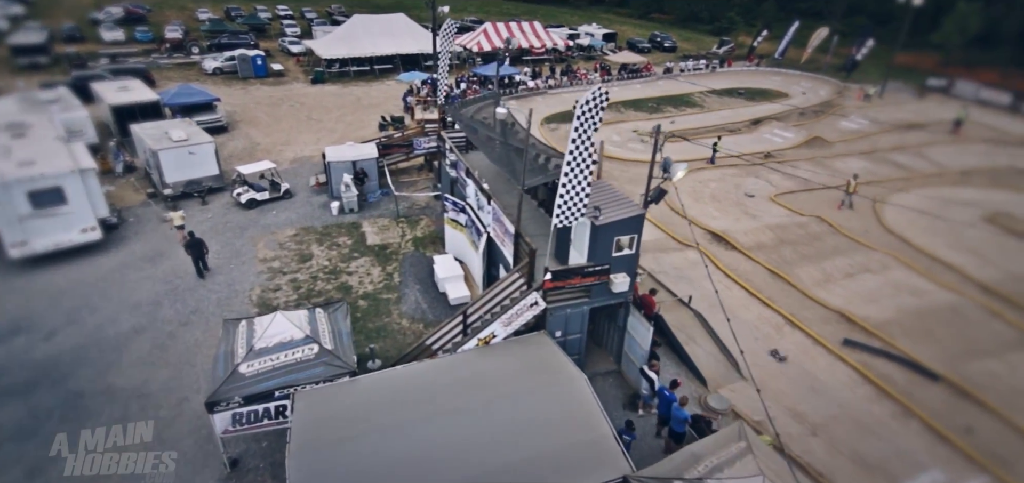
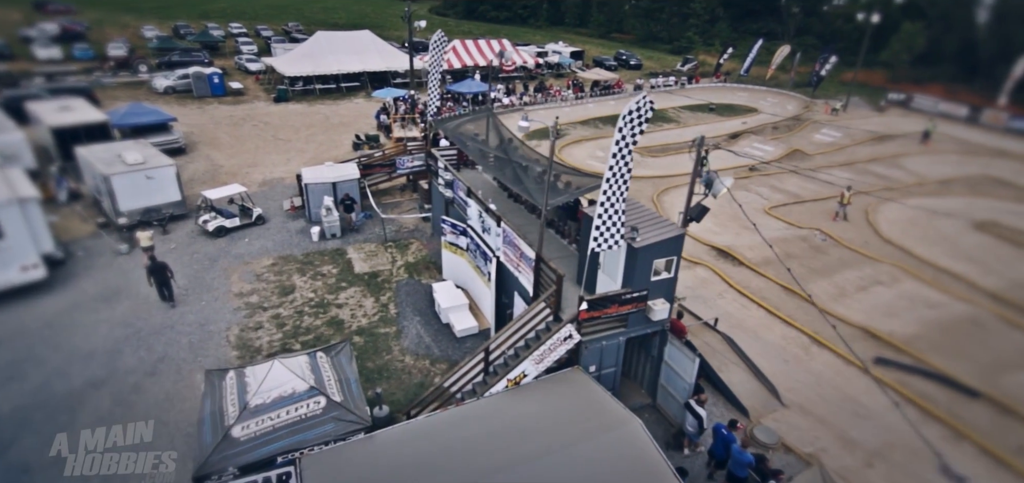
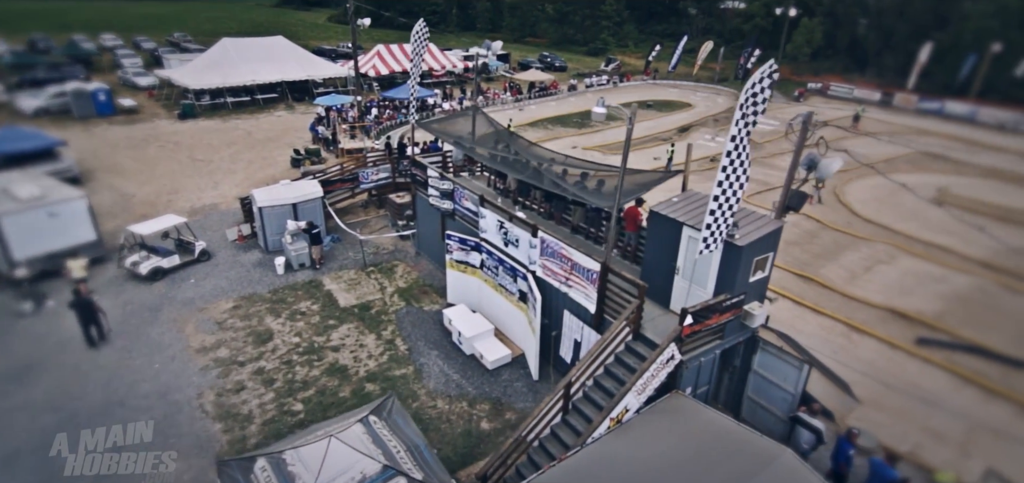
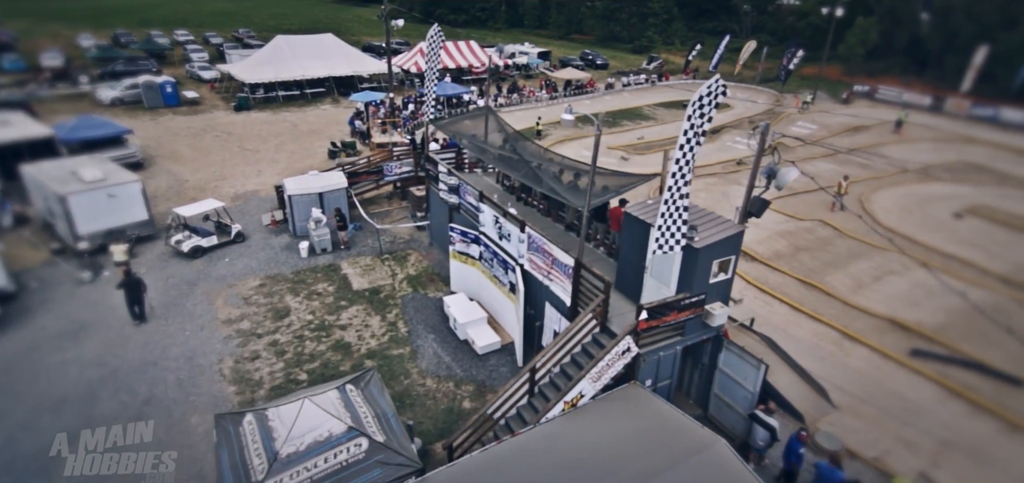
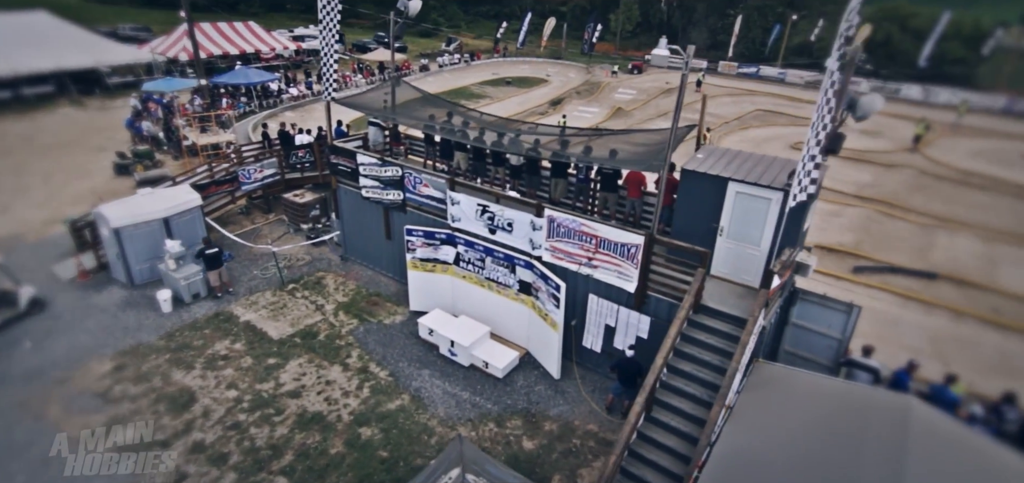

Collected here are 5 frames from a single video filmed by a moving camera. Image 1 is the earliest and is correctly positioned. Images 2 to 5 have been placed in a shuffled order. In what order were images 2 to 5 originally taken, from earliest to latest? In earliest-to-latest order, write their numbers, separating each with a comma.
2, 4, 3, 5
